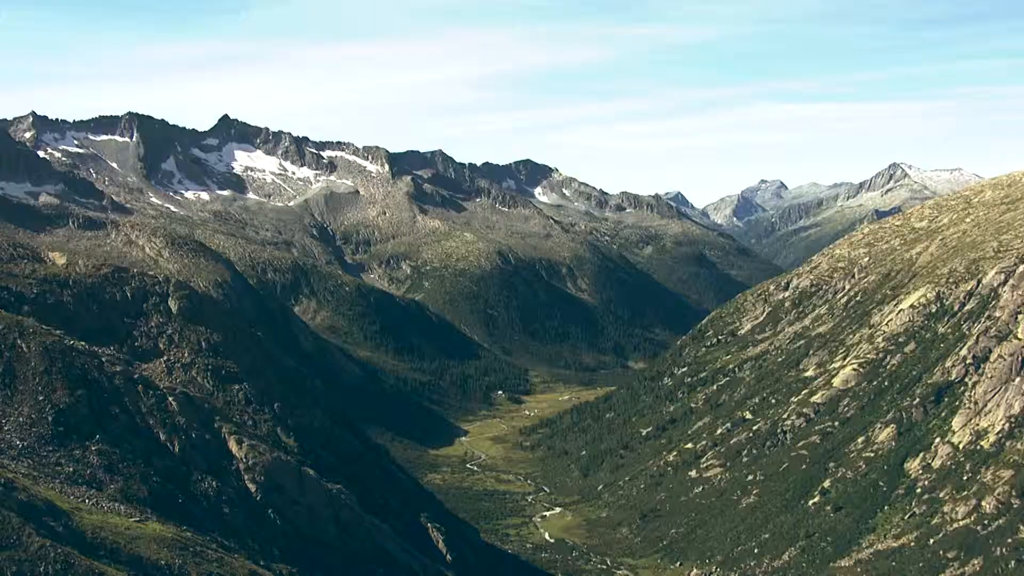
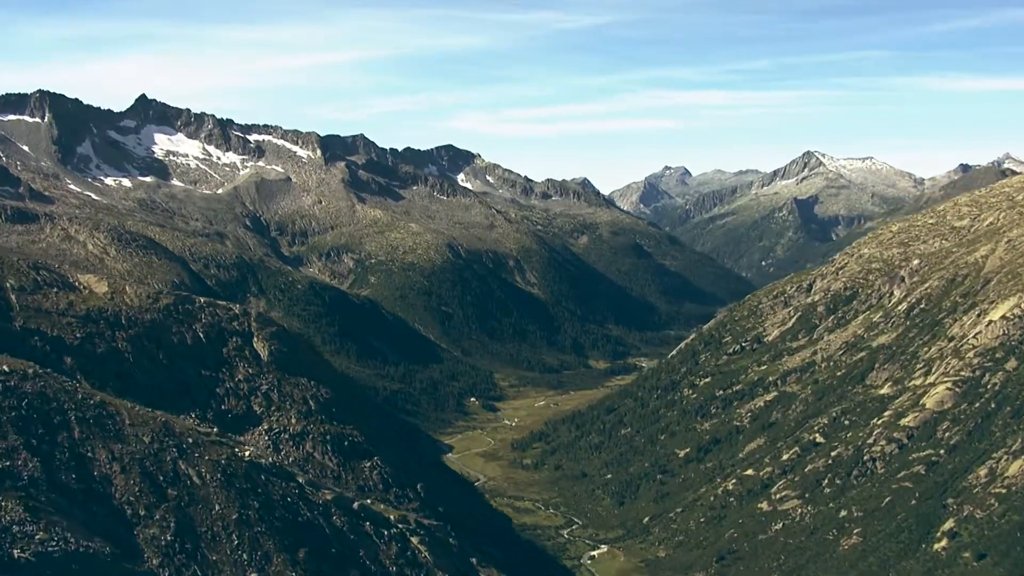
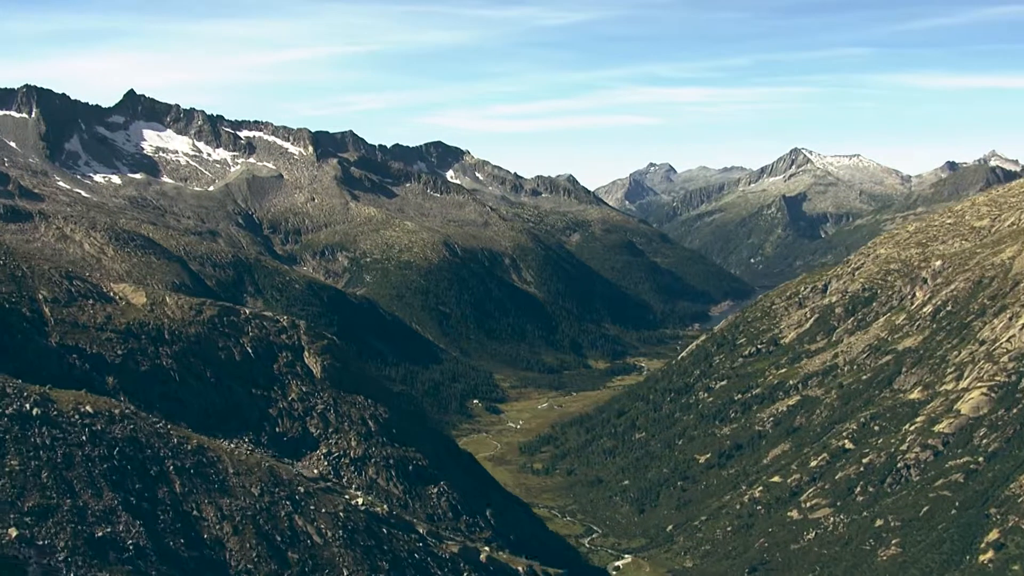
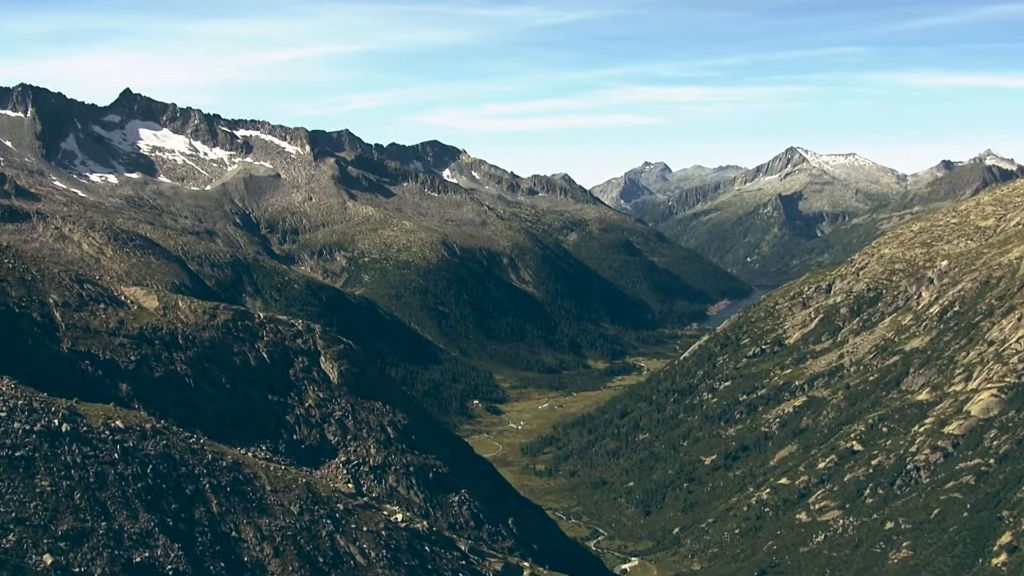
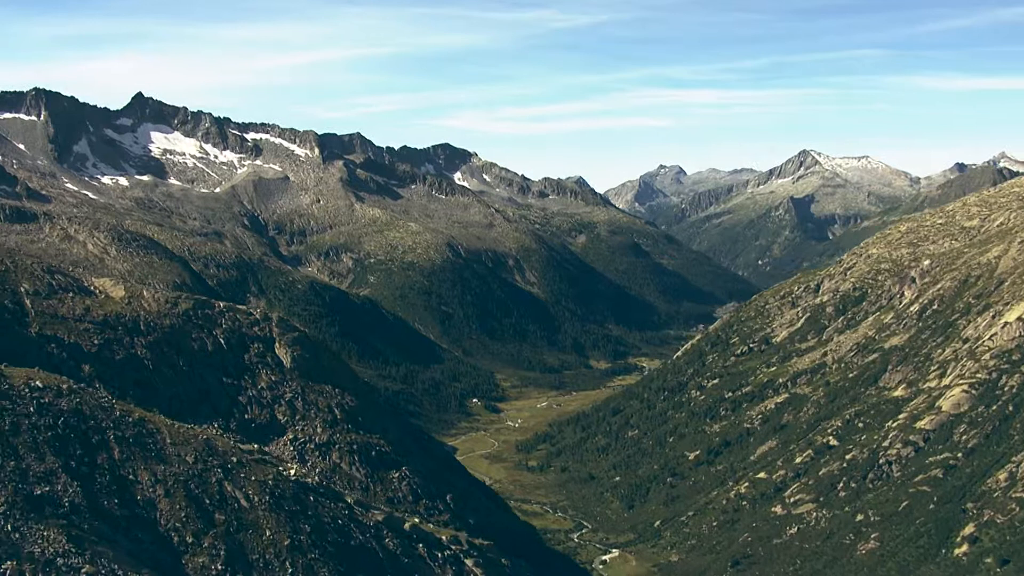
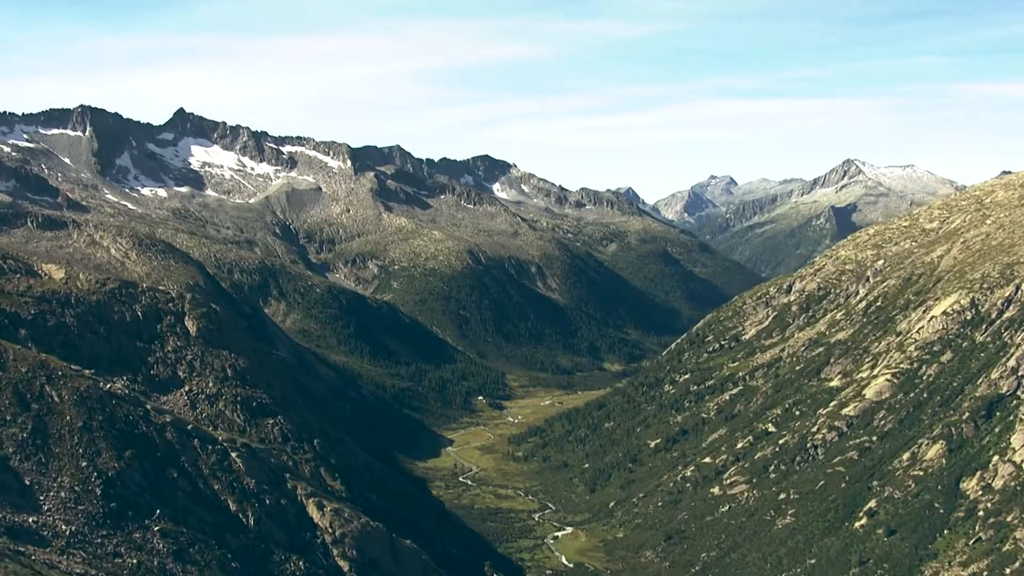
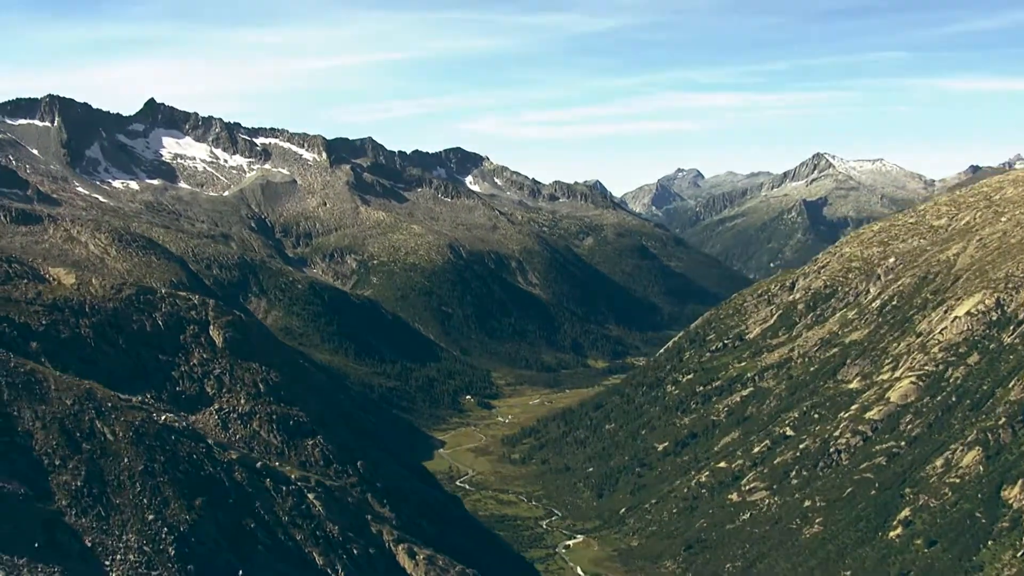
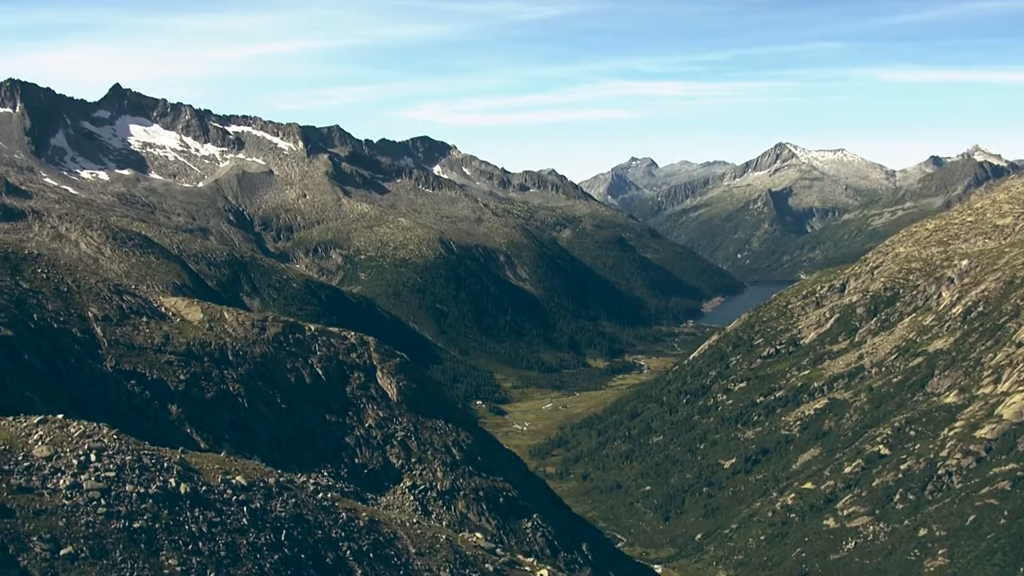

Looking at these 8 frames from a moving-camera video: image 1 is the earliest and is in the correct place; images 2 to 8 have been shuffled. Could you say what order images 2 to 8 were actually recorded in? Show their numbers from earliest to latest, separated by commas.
6, 7, 2, 5, 3, 4, 8
